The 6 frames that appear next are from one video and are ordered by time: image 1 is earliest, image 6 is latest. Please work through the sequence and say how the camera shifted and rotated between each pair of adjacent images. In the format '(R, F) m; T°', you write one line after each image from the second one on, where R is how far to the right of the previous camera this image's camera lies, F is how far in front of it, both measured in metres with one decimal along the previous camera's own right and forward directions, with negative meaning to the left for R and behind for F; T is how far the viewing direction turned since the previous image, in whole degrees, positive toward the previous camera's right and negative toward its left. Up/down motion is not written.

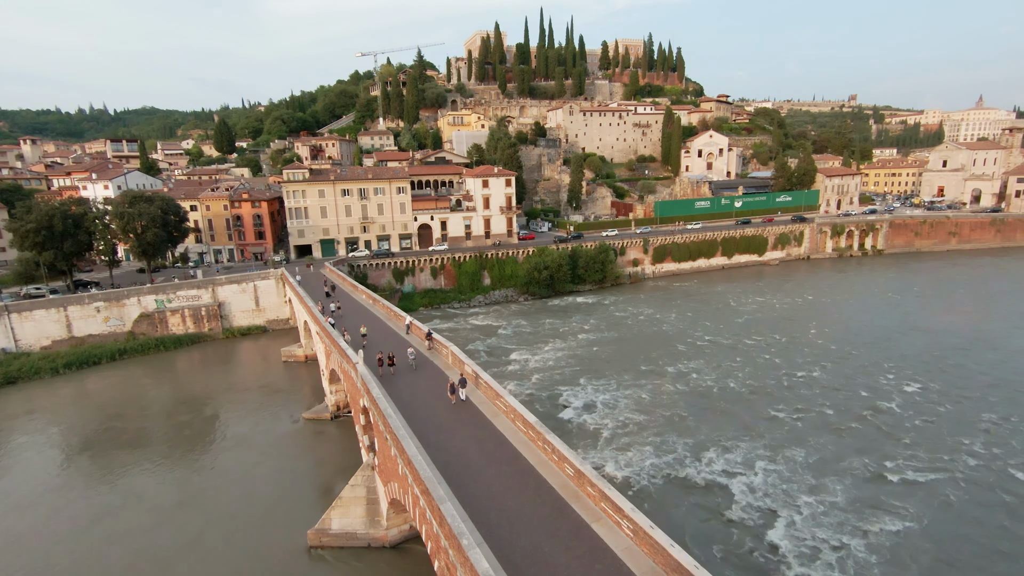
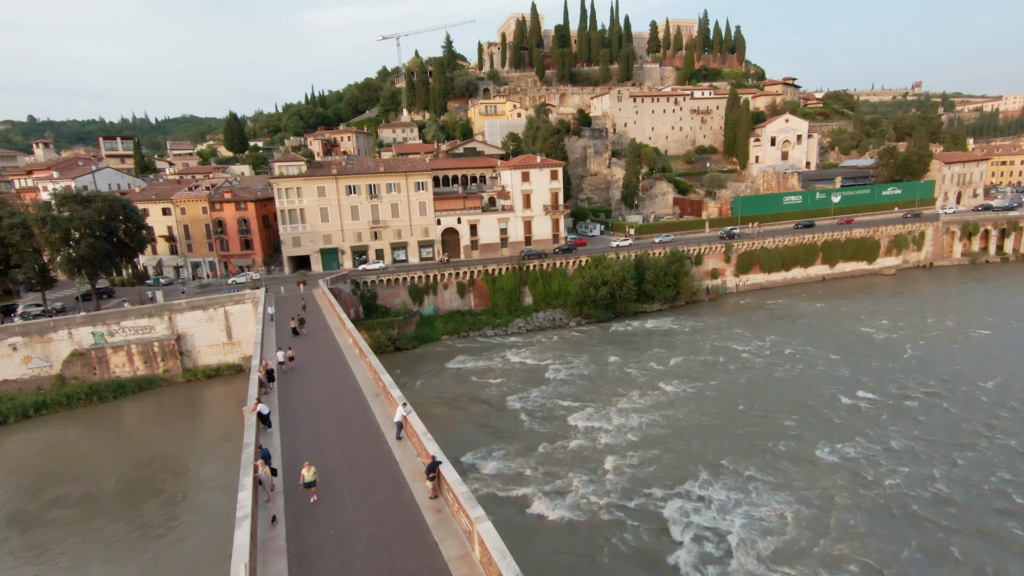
(-1.3, +11.3) m; -4°
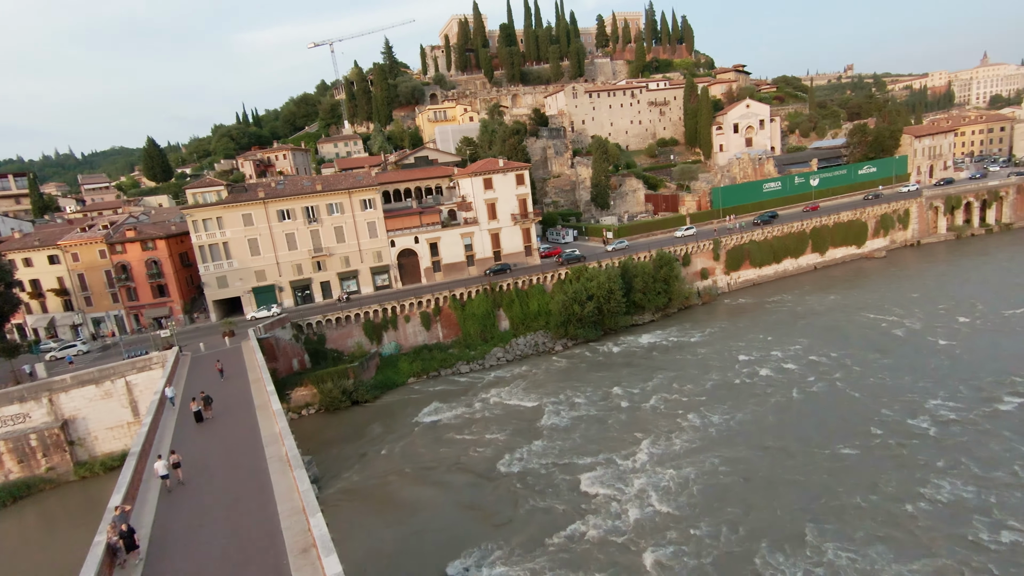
(-0.5, +5.5) m; +4°
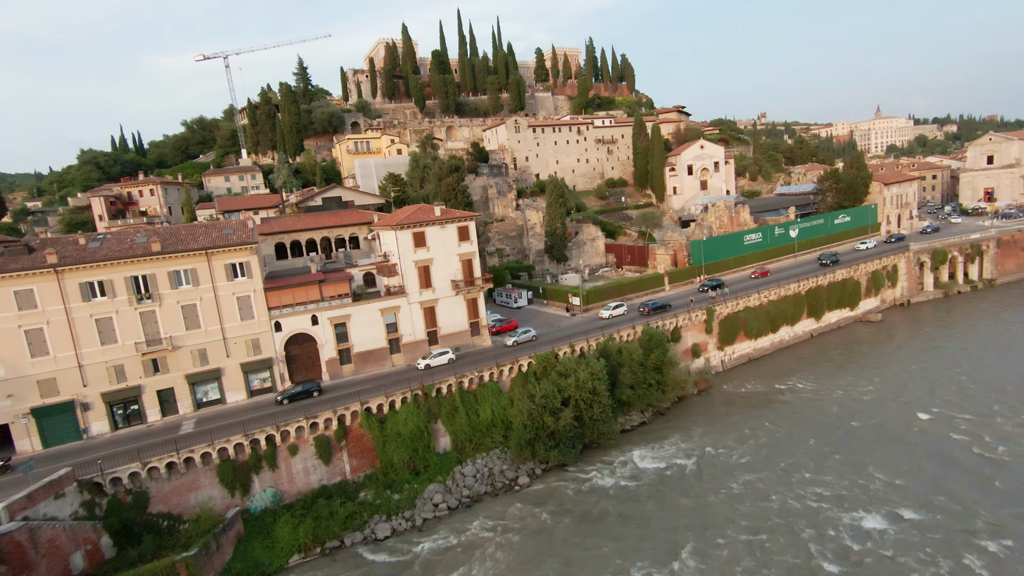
(-0.5, +10.6) m; +8°
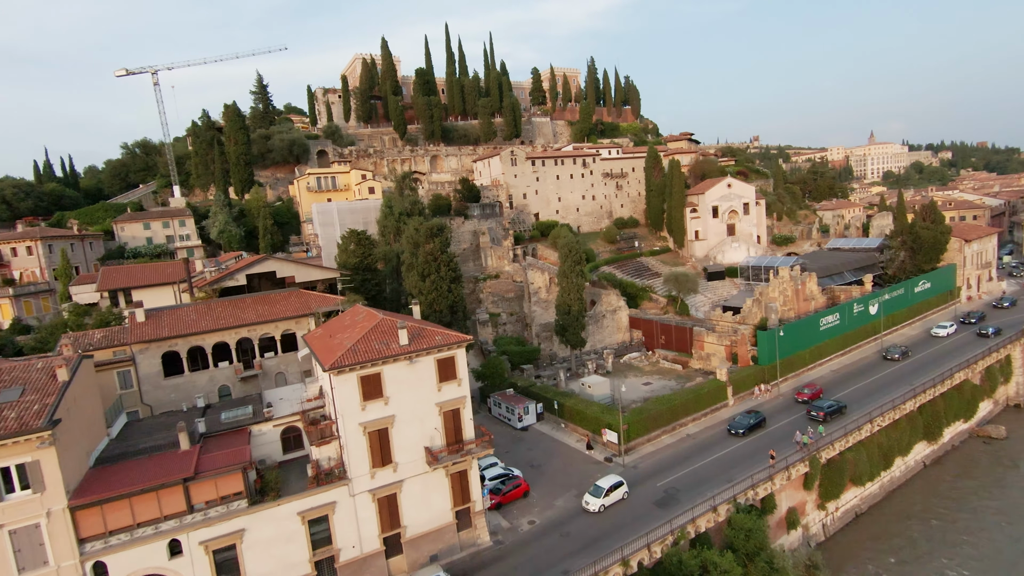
(-1.0, +11.3) m; +1°
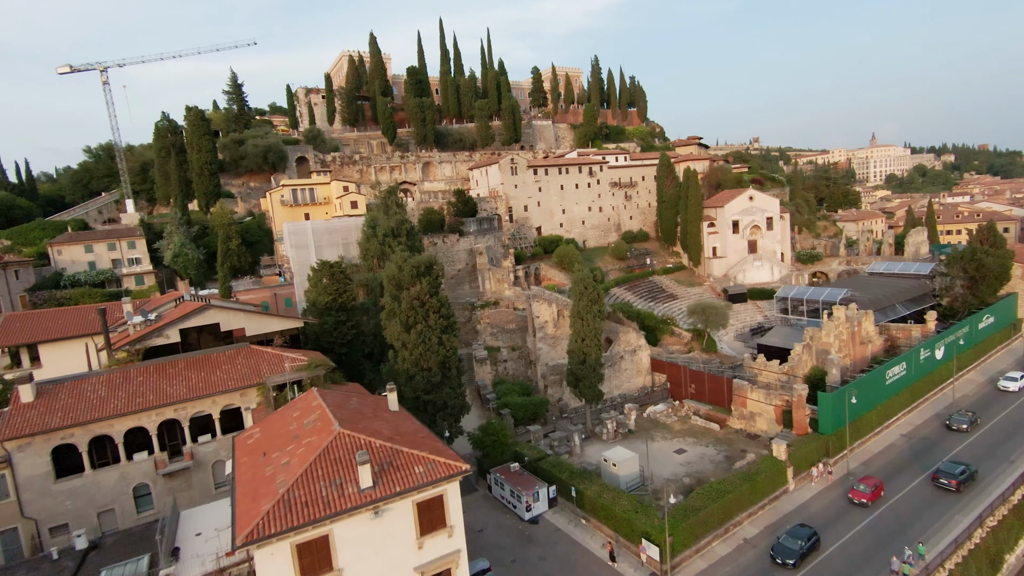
(-0.5, +5.8) m; +1°
